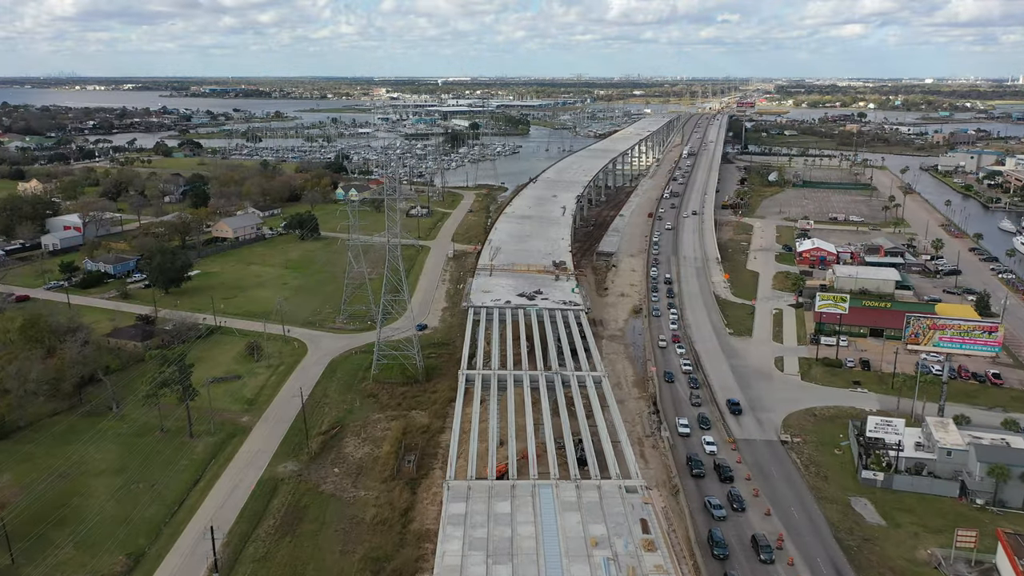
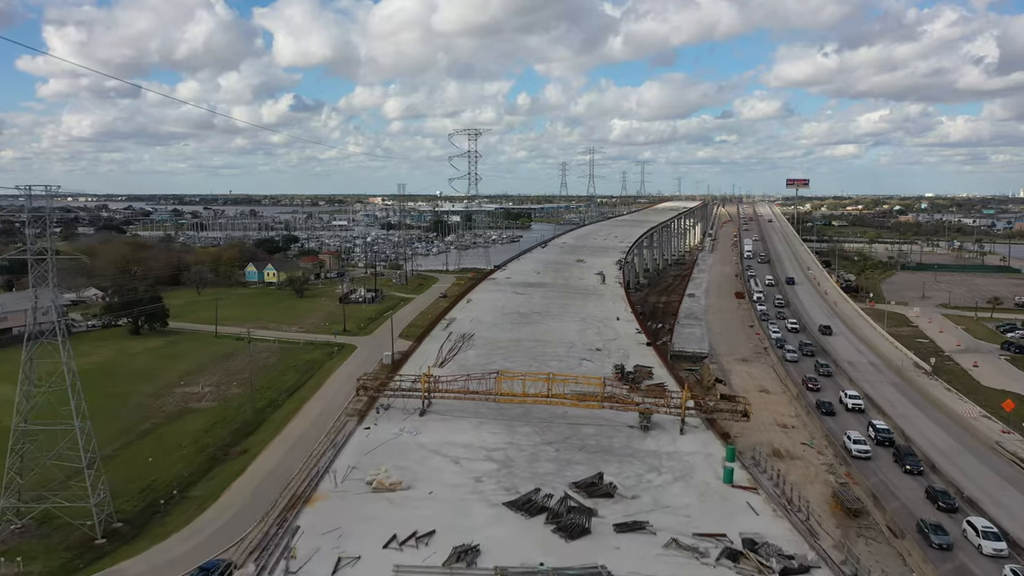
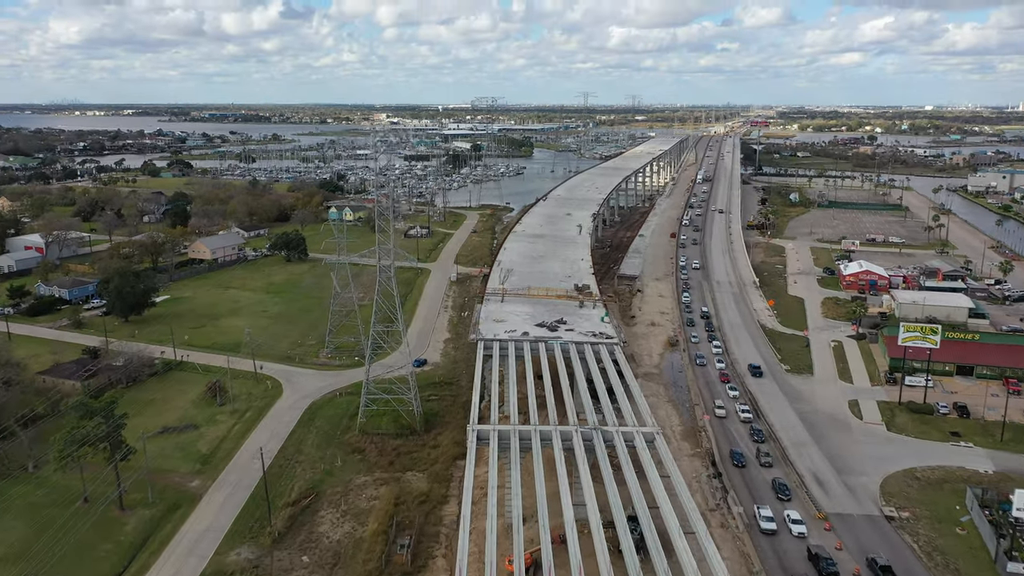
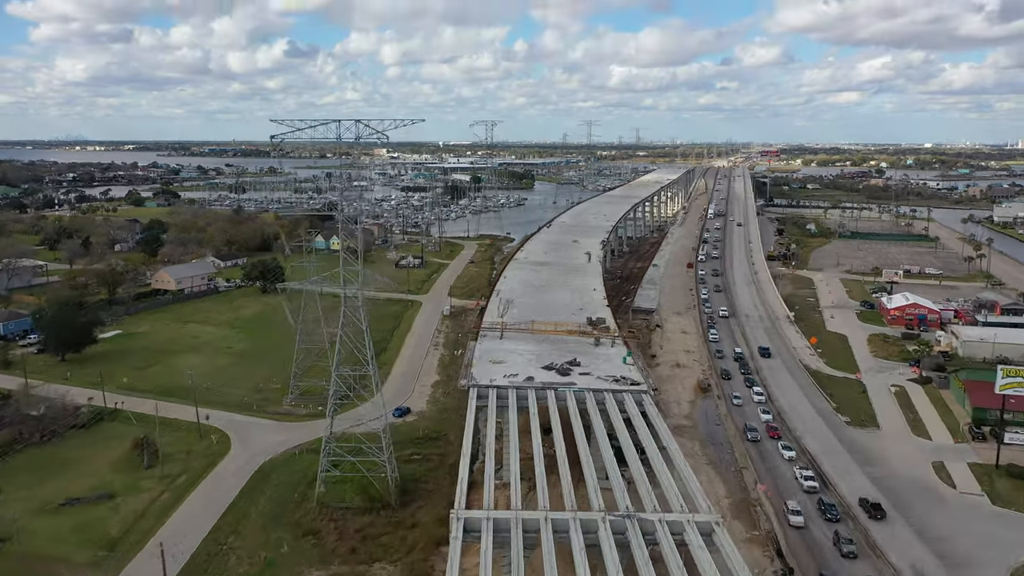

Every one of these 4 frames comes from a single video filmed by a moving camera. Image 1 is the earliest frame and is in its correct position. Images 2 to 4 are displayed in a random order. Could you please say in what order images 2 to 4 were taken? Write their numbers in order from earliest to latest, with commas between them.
3, 4, 2
